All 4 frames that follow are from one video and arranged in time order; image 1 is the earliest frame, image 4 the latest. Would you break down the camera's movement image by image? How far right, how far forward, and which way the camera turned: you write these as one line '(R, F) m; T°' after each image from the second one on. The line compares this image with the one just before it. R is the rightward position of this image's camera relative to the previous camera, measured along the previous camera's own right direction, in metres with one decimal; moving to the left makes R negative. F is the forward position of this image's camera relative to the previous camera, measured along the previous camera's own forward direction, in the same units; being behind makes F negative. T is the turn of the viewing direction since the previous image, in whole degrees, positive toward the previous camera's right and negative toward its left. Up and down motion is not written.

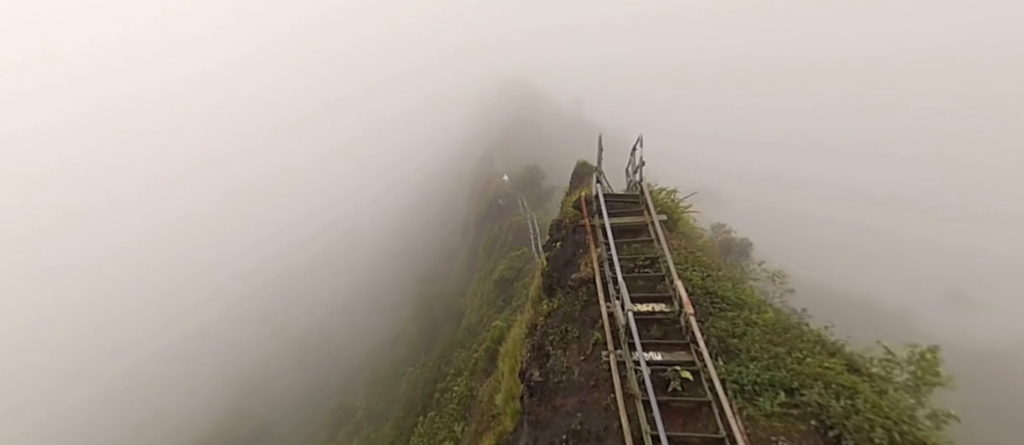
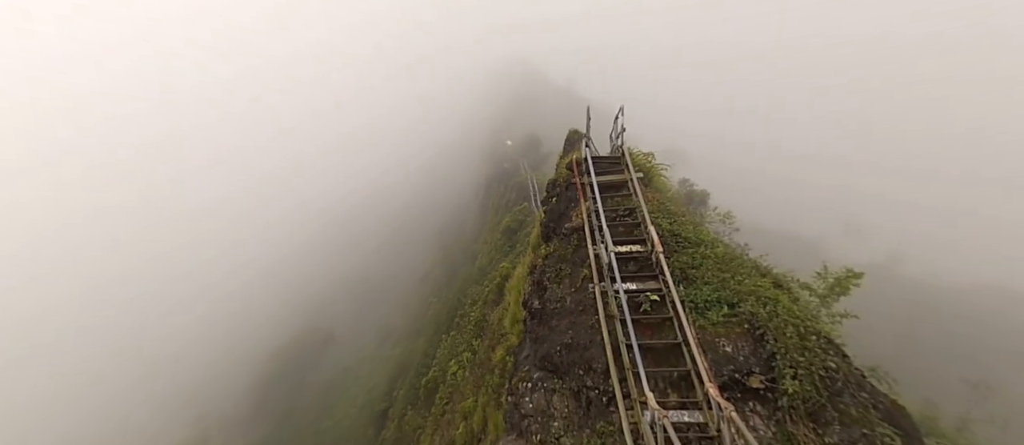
(-0.1, -1.3) m; 0°
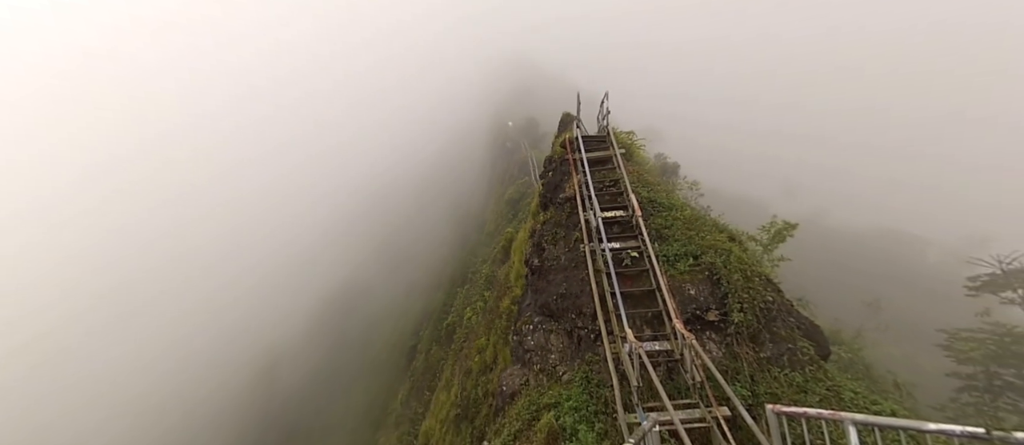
(0.0, -1.3) m; 0°
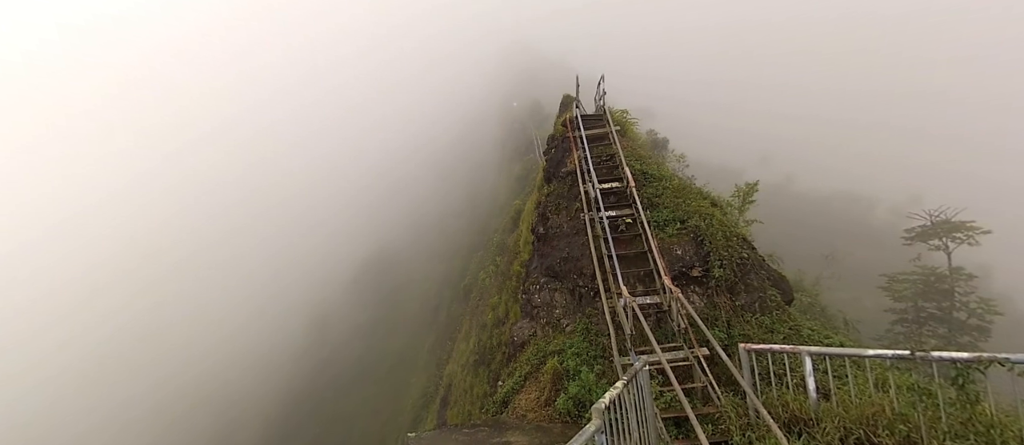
(0.0, -1.0) m; -1°
